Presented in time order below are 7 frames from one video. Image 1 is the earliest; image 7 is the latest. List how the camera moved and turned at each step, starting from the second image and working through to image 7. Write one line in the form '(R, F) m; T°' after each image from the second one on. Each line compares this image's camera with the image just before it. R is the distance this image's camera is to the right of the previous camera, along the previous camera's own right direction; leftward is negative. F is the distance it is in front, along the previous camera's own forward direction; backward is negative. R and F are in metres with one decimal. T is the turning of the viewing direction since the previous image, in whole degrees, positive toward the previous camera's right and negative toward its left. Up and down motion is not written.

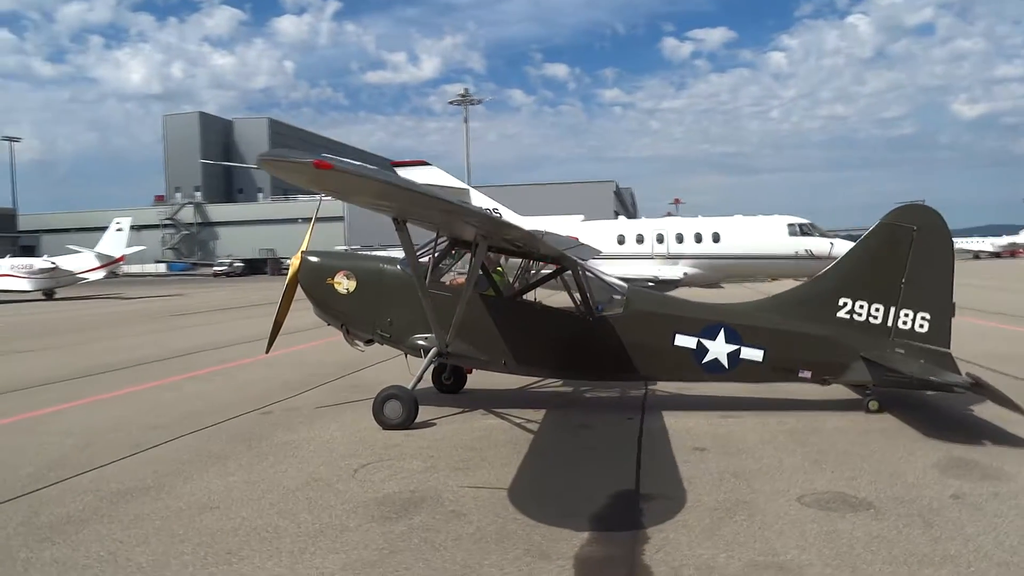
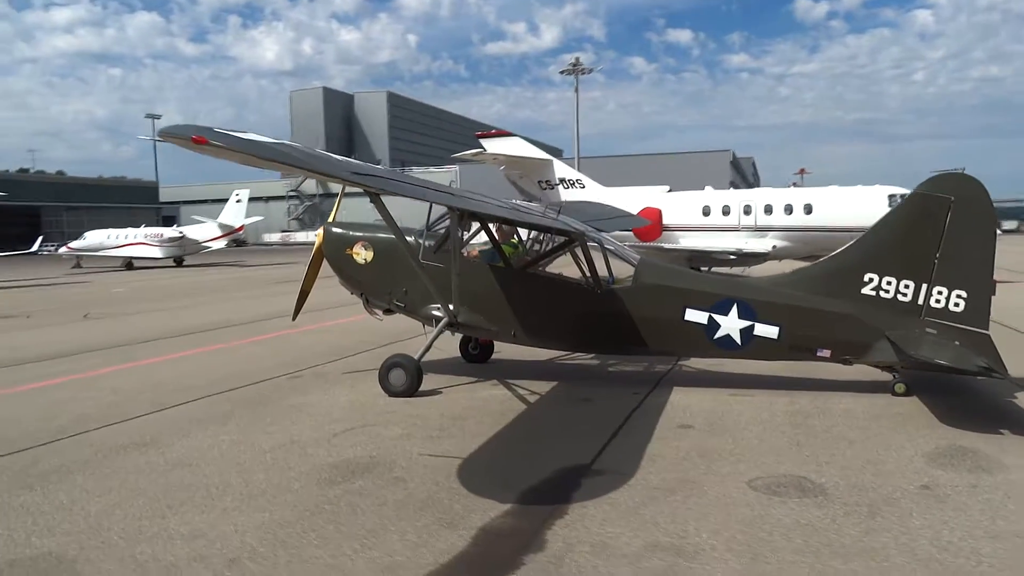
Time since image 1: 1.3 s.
(+0.8, +0.1) m; -8°
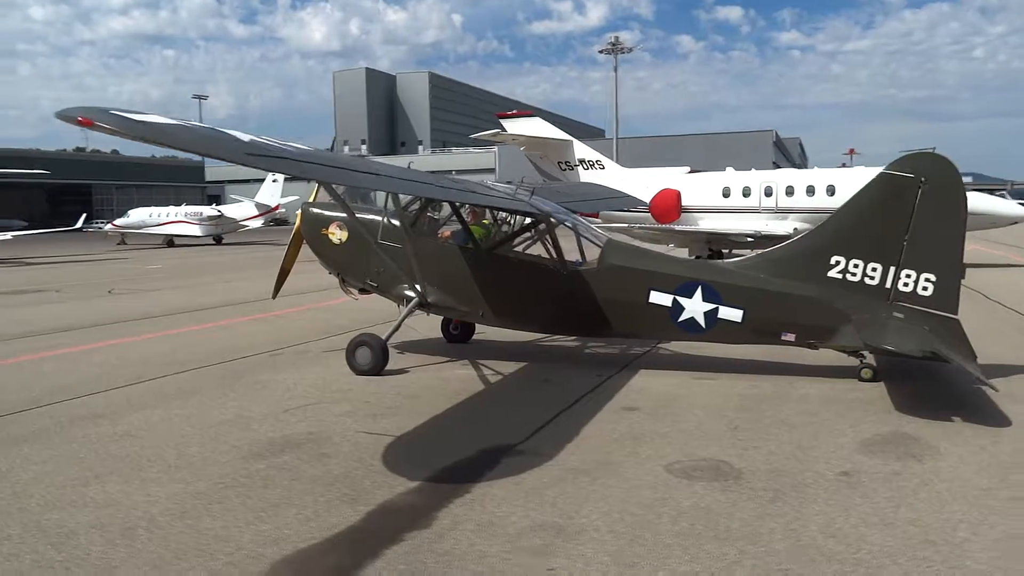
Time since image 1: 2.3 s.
(+0.6, 0.0) m; -3°
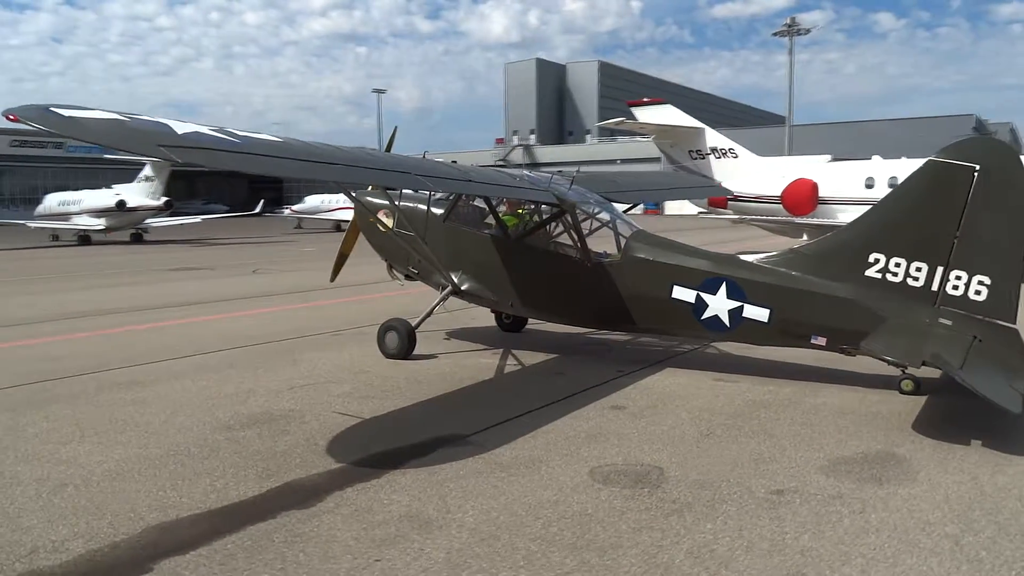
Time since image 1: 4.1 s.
(+1.1, +0.2) m; -12°
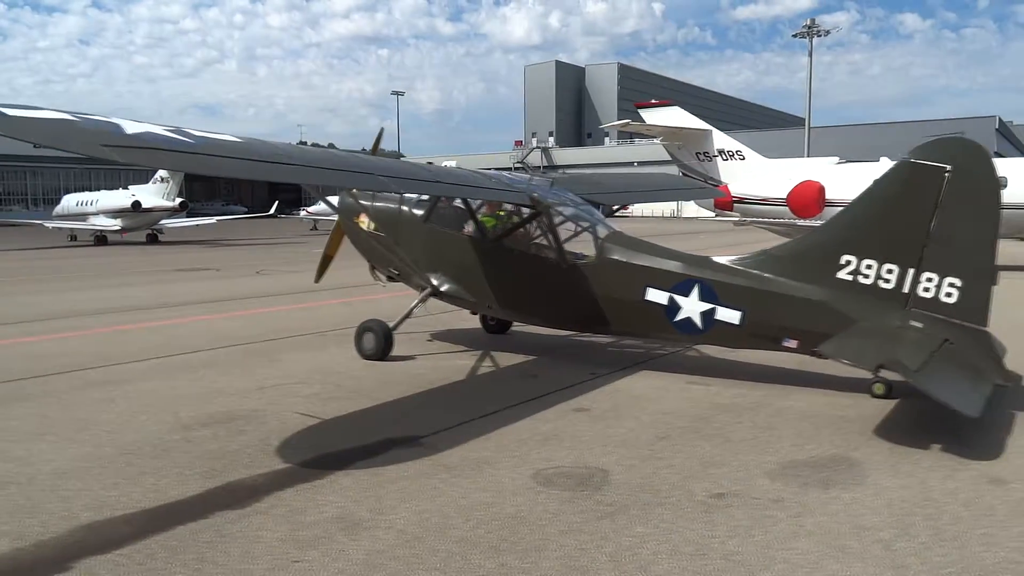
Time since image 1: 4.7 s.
(+0.3, 0.0) m; -1°
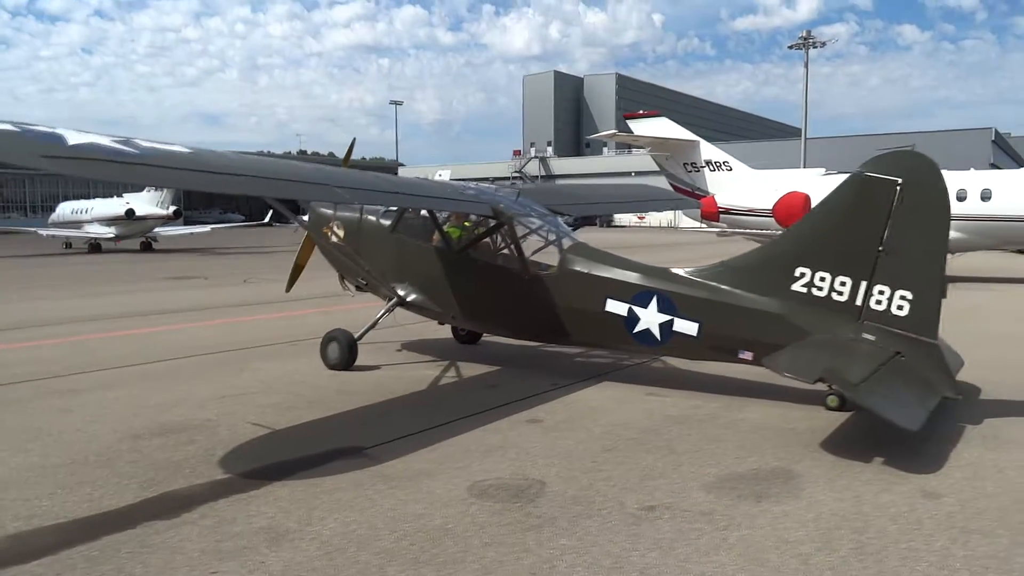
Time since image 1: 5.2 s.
(+0.3, 0.0) m; 0°
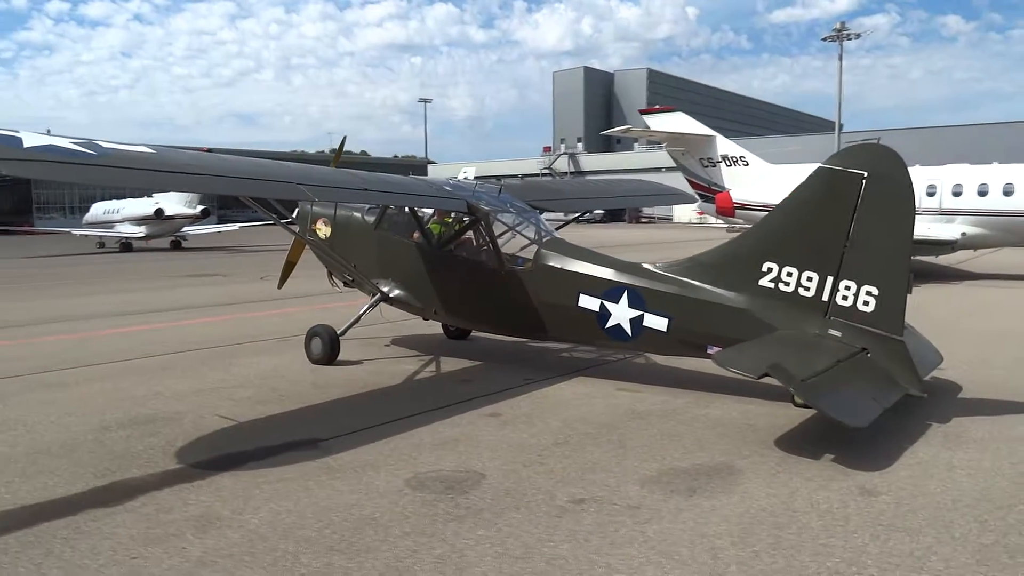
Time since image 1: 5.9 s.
(+0.4, 0.0) m; -2°
